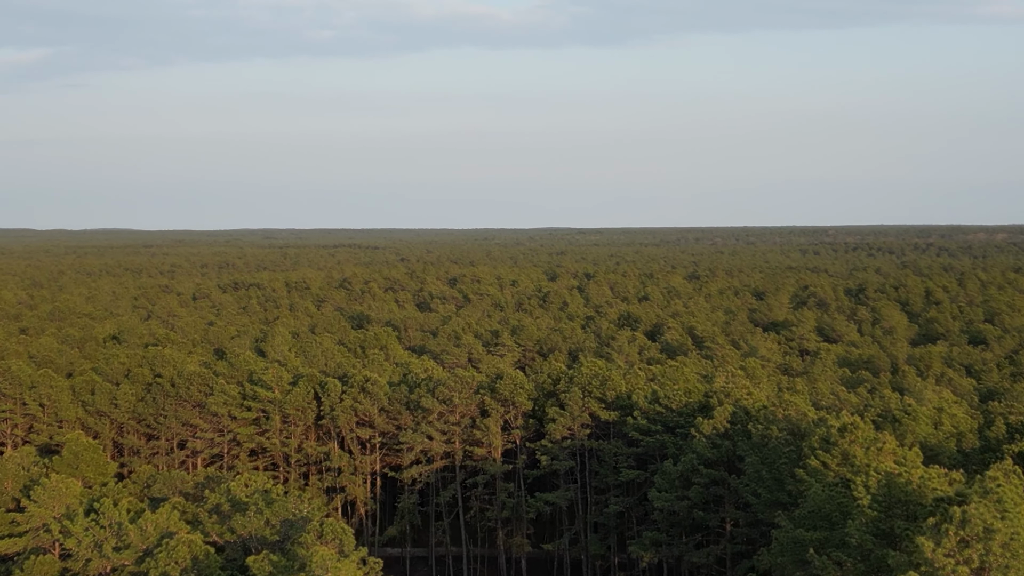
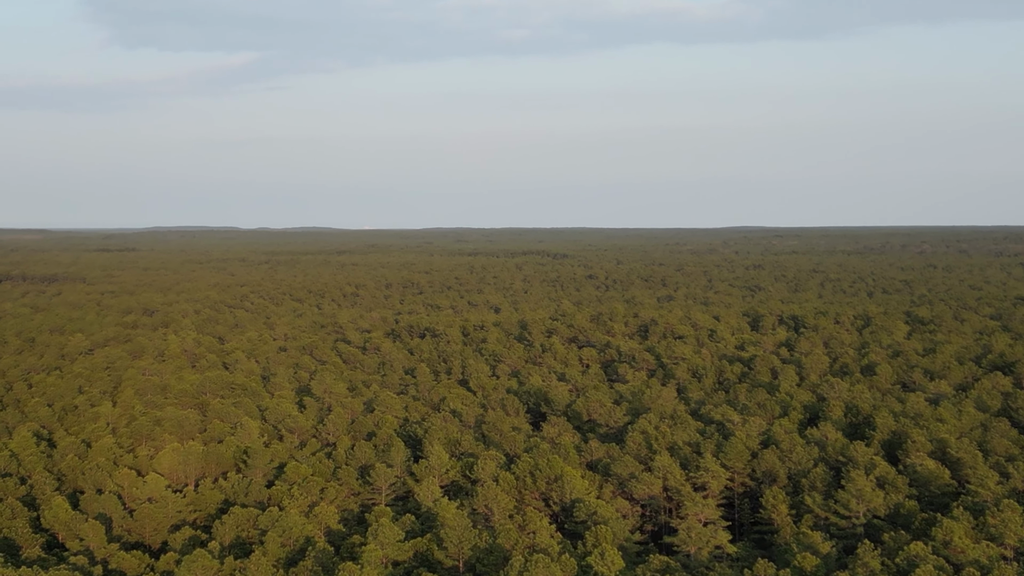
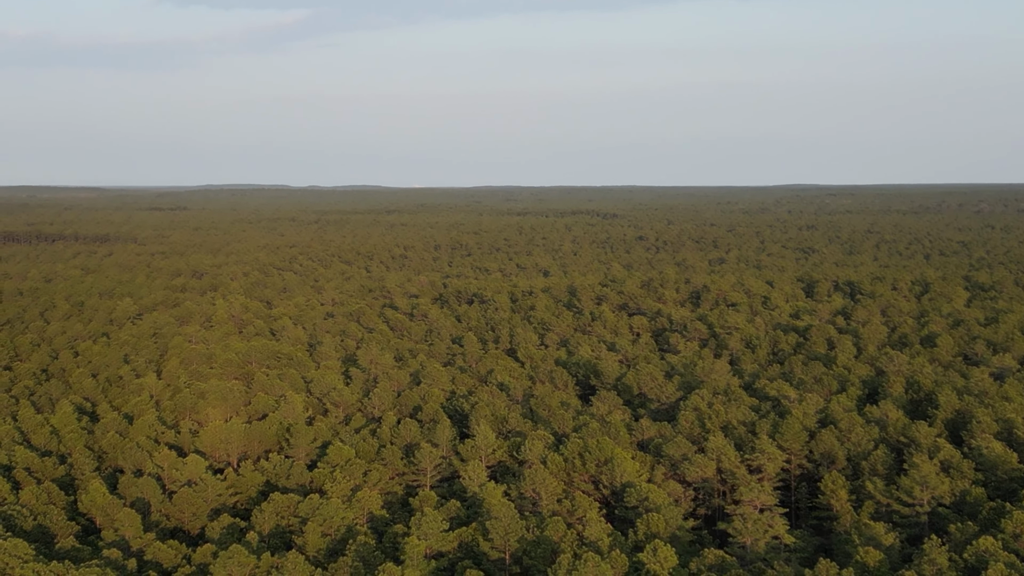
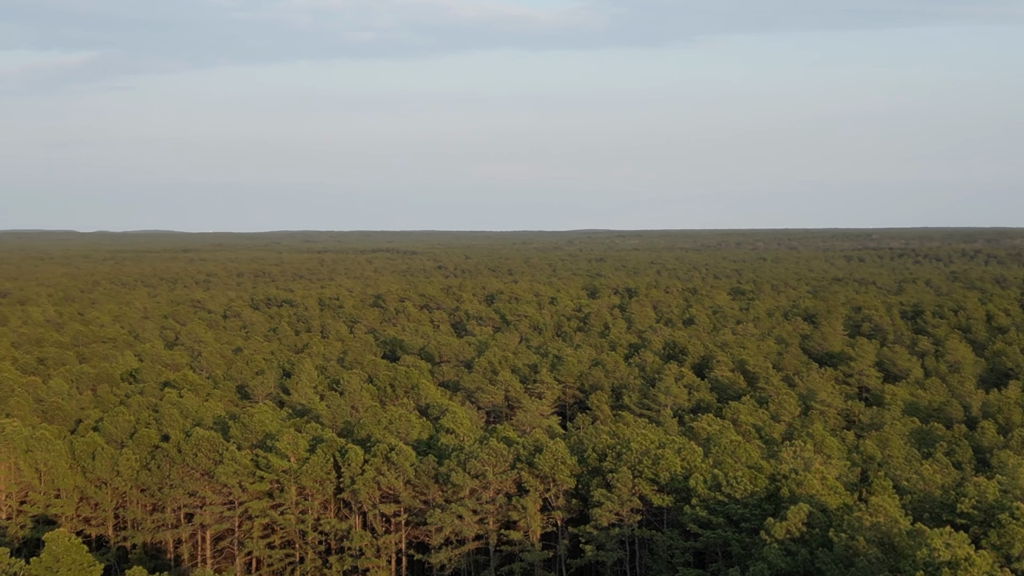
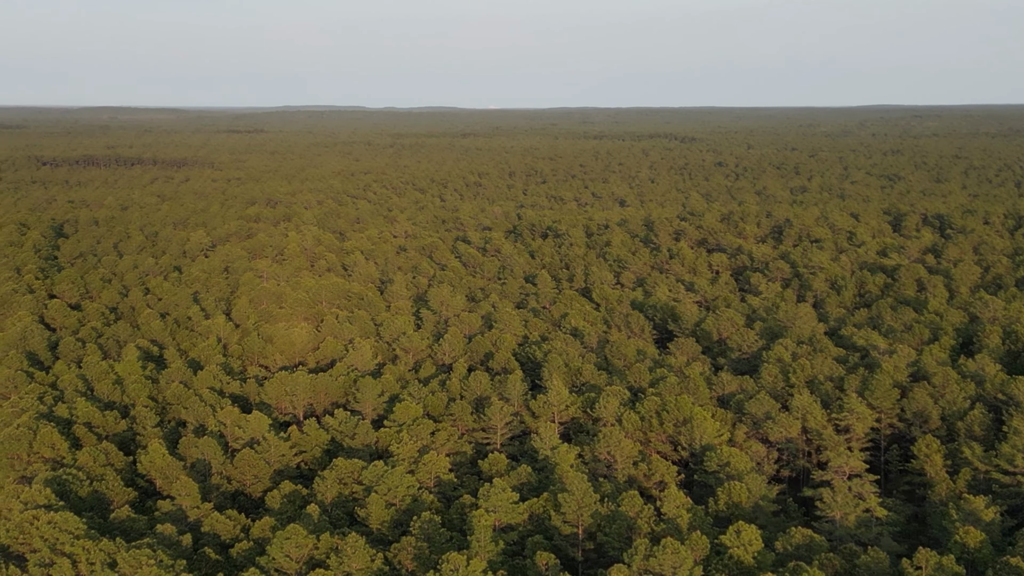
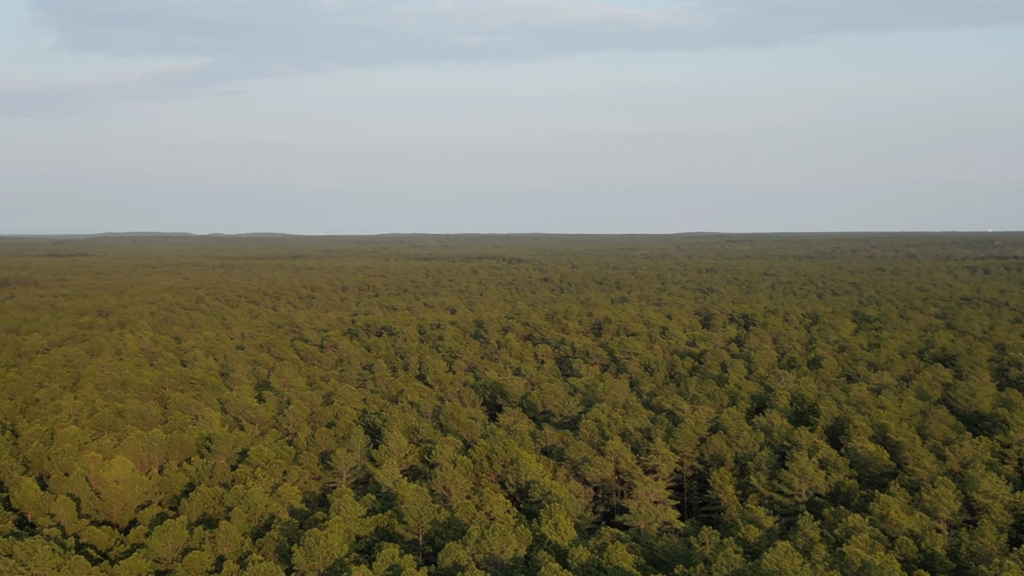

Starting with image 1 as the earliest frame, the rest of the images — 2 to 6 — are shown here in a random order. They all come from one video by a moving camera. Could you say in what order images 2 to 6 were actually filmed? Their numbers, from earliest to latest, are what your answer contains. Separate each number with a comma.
4, 6, 2, 3, 5
